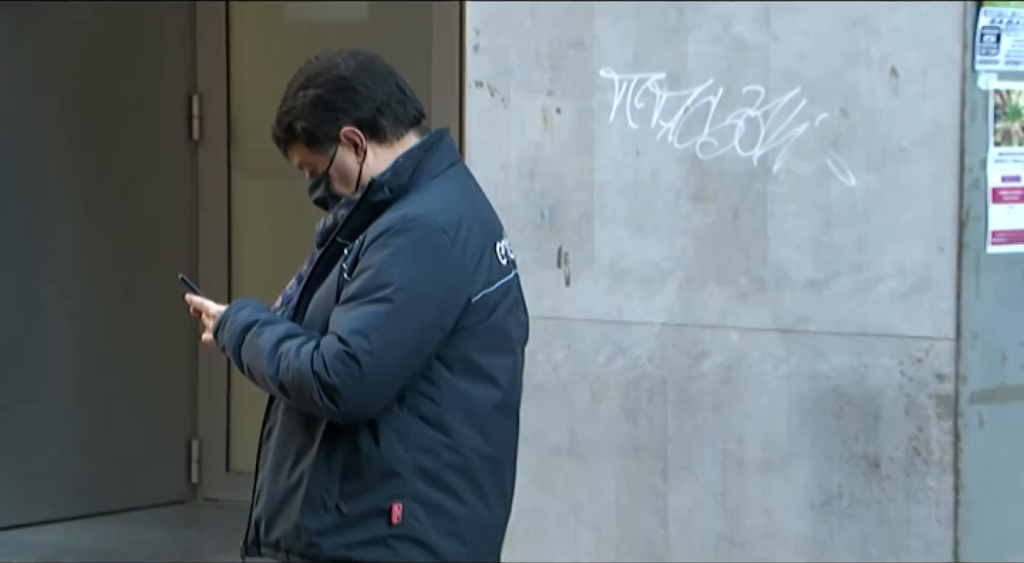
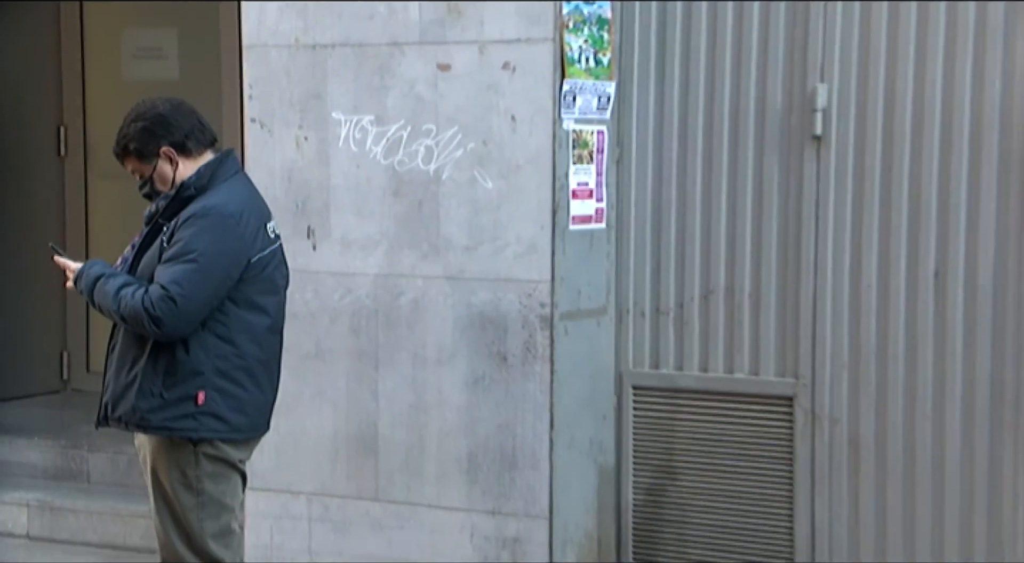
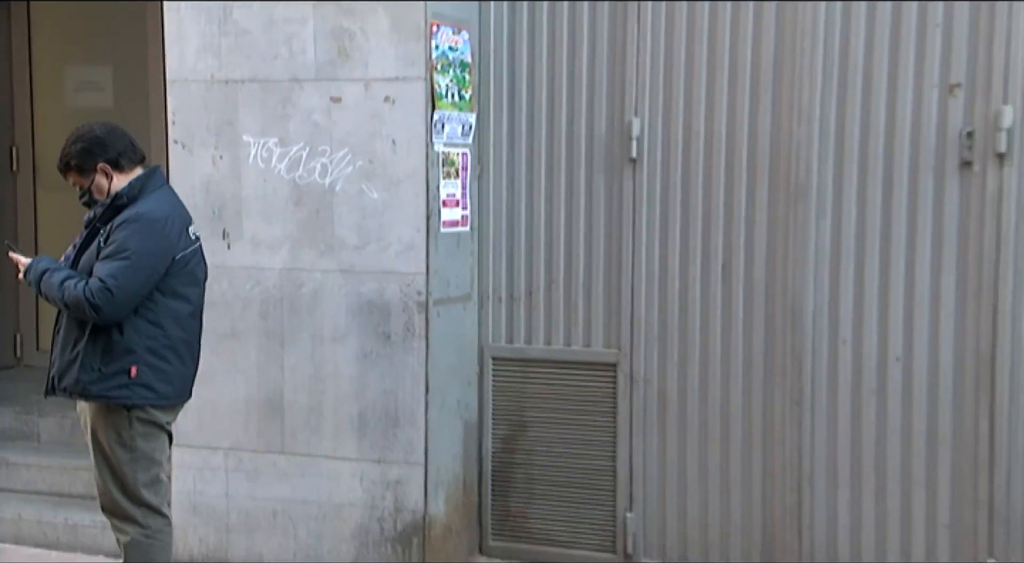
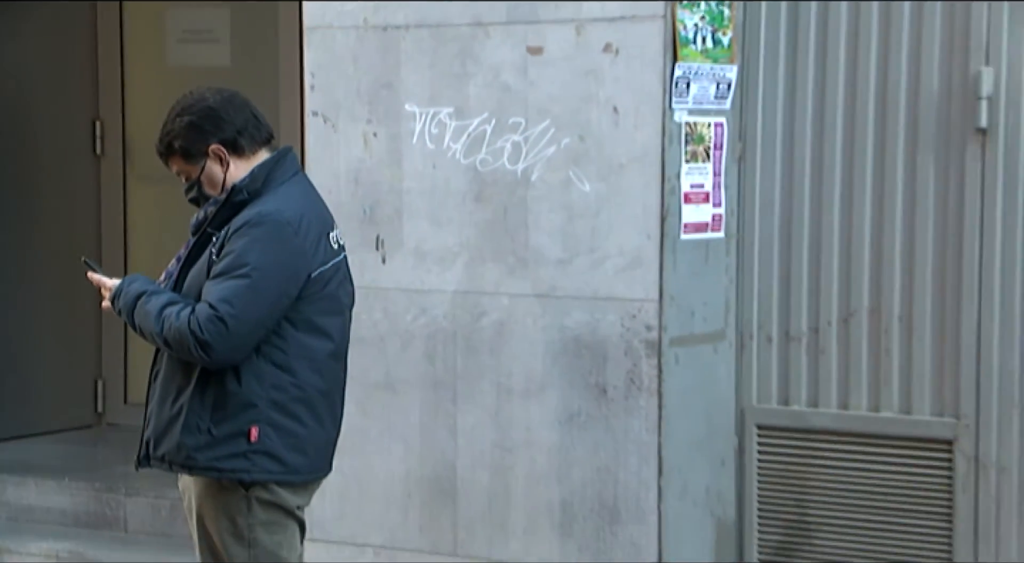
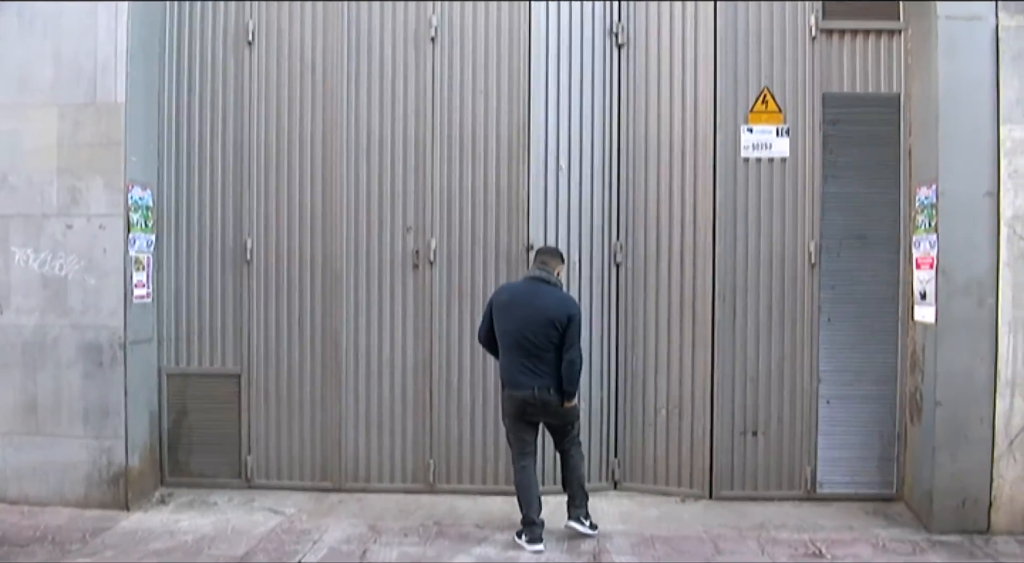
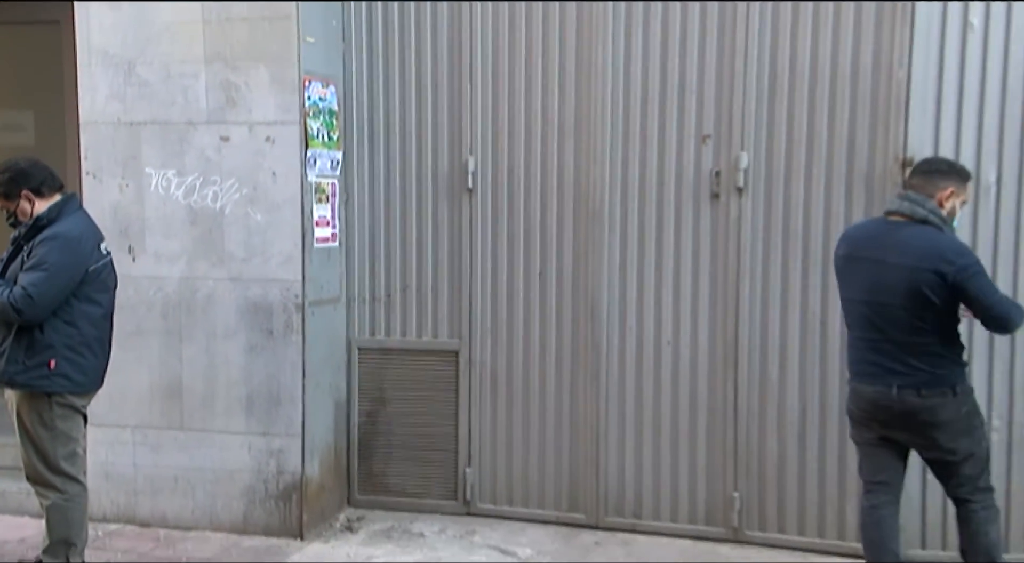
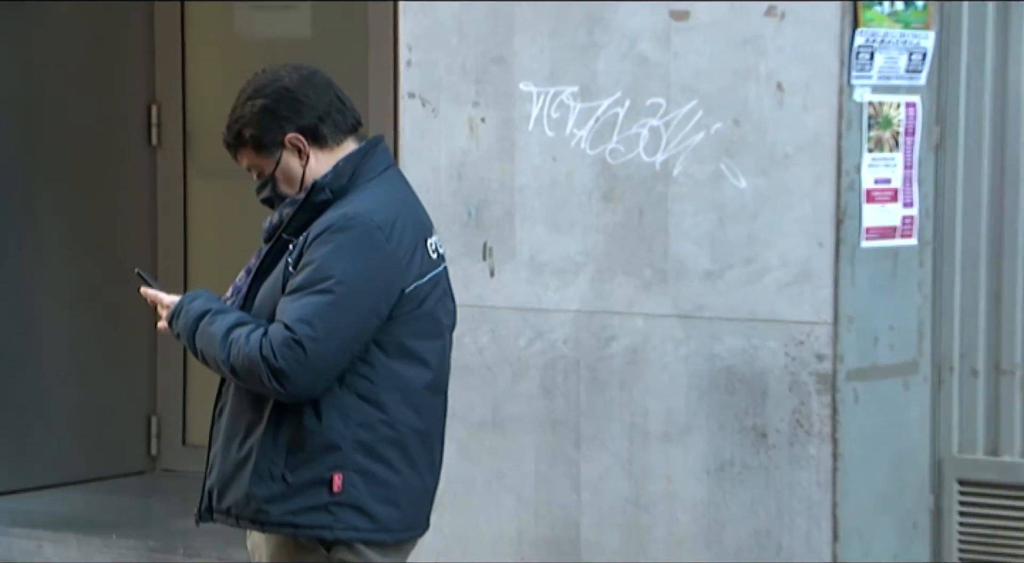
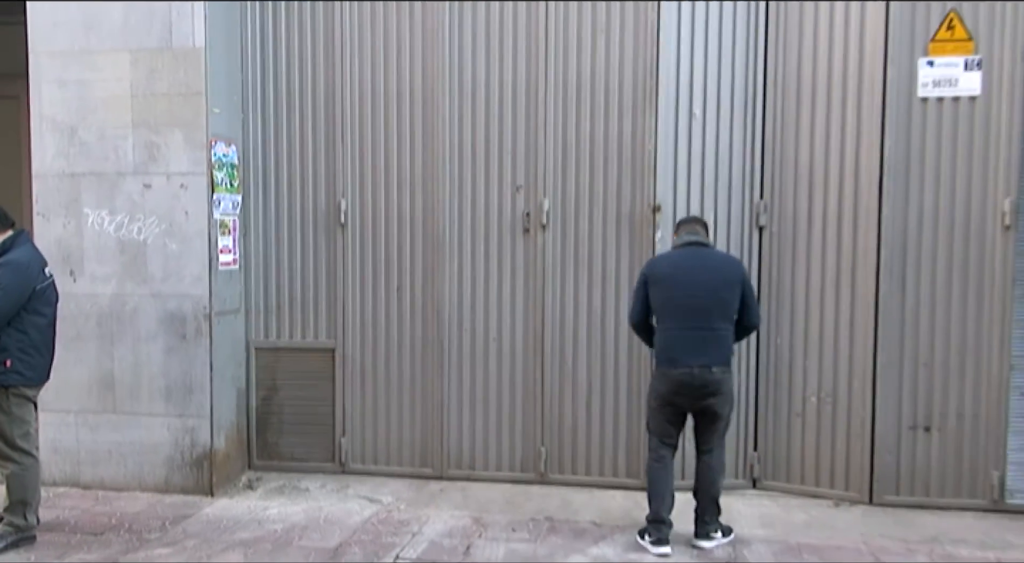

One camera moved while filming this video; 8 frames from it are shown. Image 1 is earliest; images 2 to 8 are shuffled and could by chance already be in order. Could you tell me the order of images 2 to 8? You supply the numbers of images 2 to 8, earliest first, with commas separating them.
7, 4, 2, 3, 6, 8, 5
